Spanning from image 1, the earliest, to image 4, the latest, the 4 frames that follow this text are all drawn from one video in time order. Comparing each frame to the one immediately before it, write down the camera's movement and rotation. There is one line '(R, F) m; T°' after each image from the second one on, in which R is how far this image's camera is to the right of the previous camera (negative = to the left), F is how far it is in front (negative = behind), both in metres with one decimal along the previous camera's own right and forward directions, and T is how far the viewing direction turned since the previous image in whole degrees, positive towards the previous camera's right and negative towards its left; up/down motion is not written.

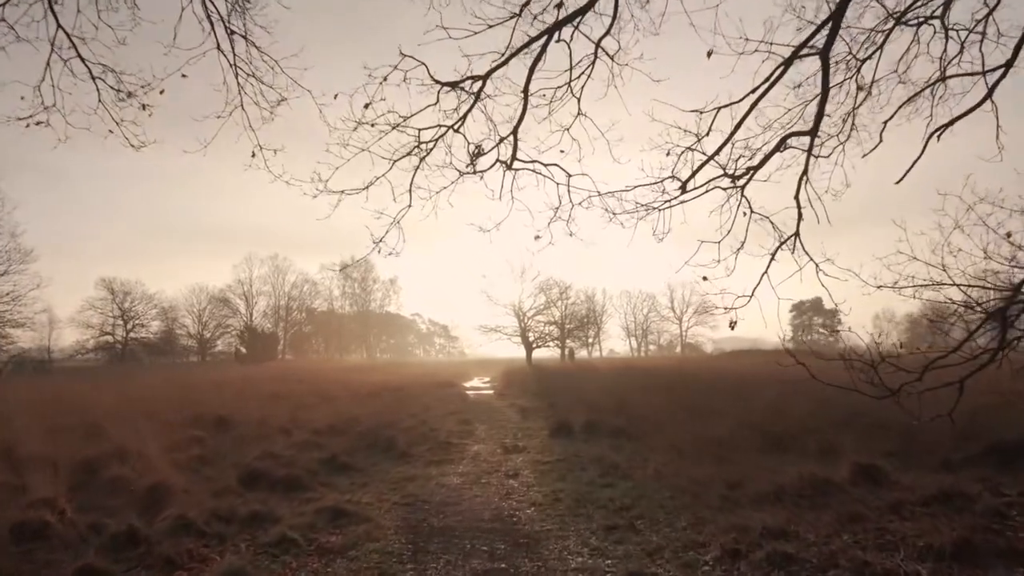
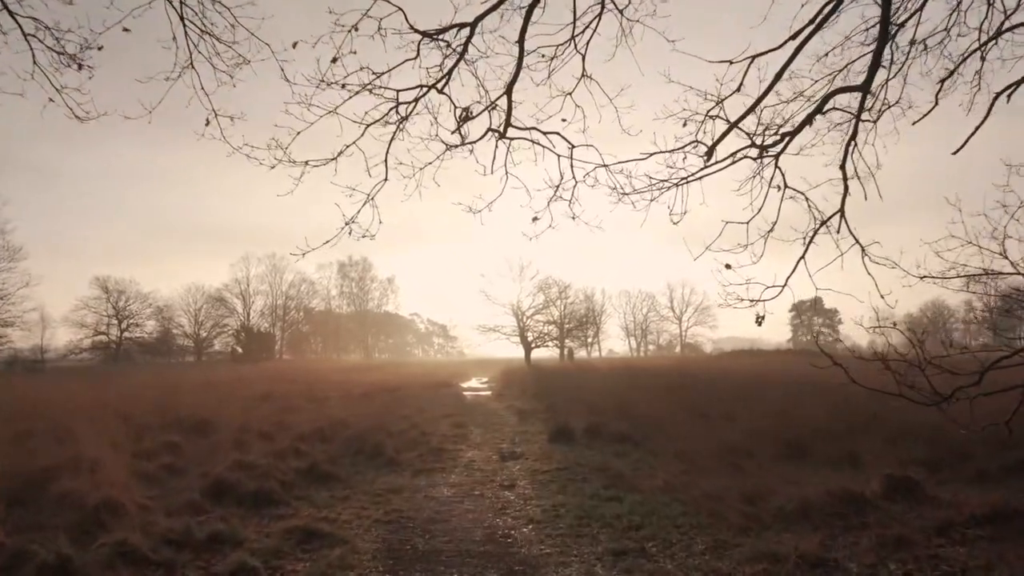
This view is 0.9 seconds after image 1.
(+0.1, +1.0) m; 0°
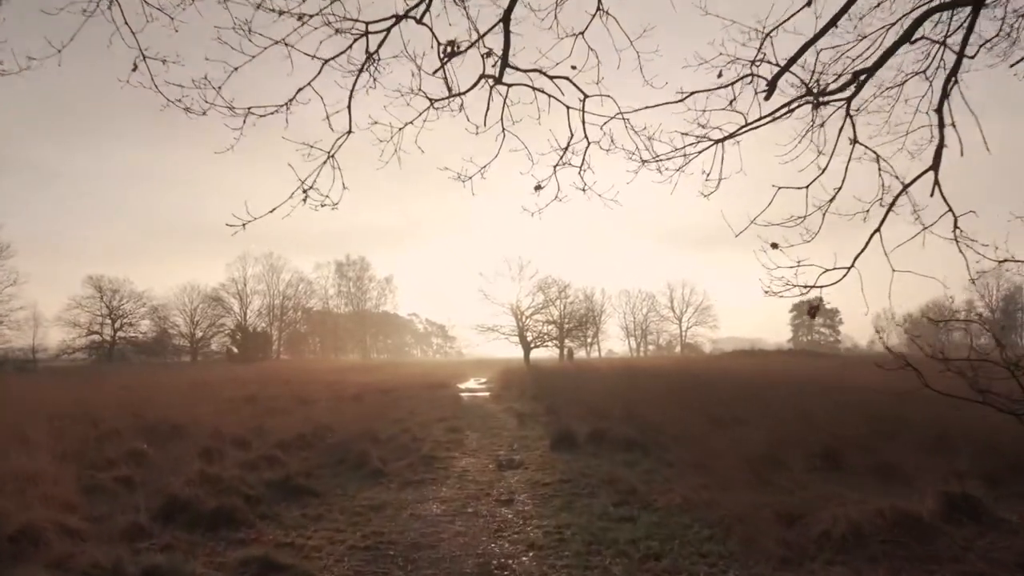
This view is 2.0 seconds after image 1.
(0.0, +1.2) m; 0°
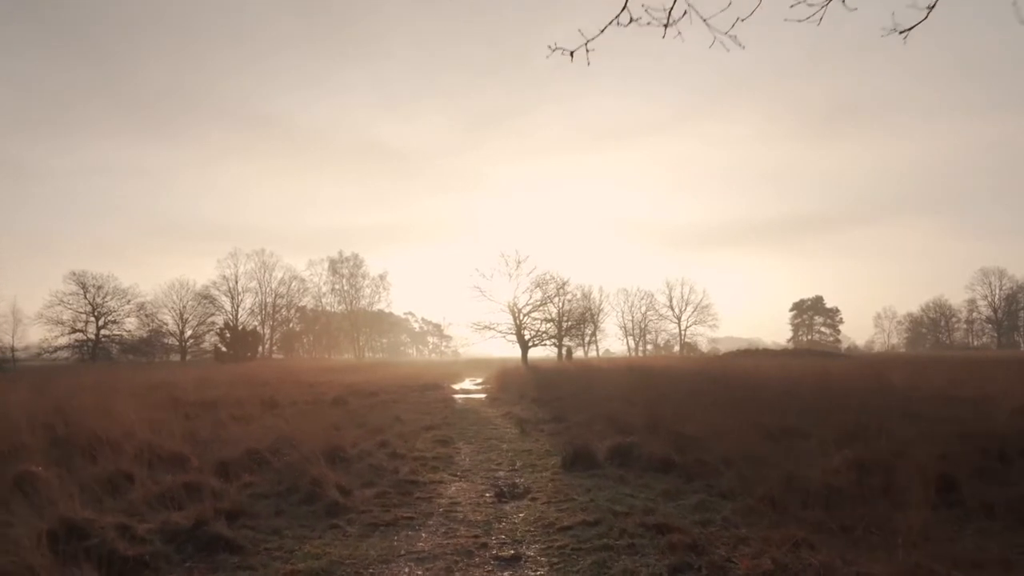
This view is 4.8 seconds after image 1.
(-0.1, +3.1) m; 0°
